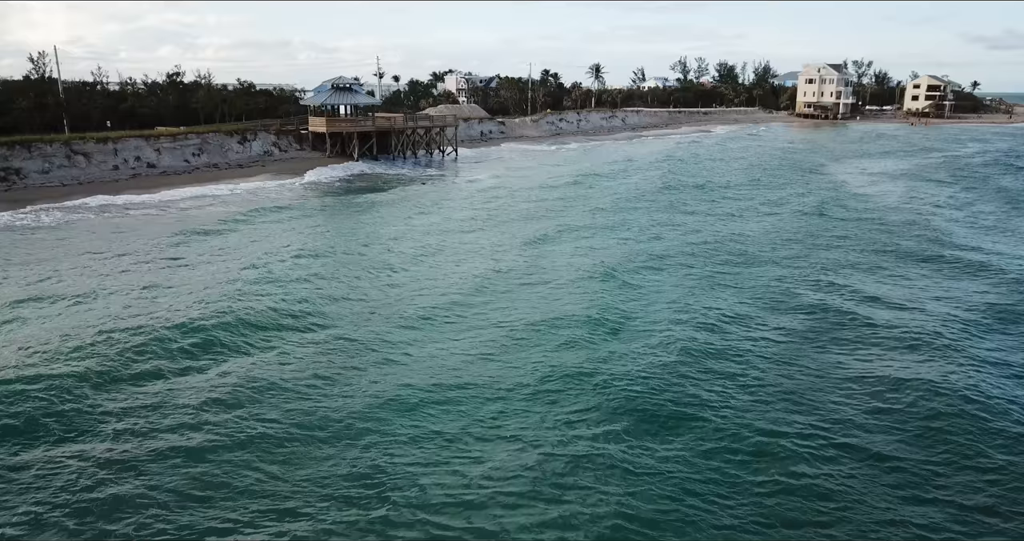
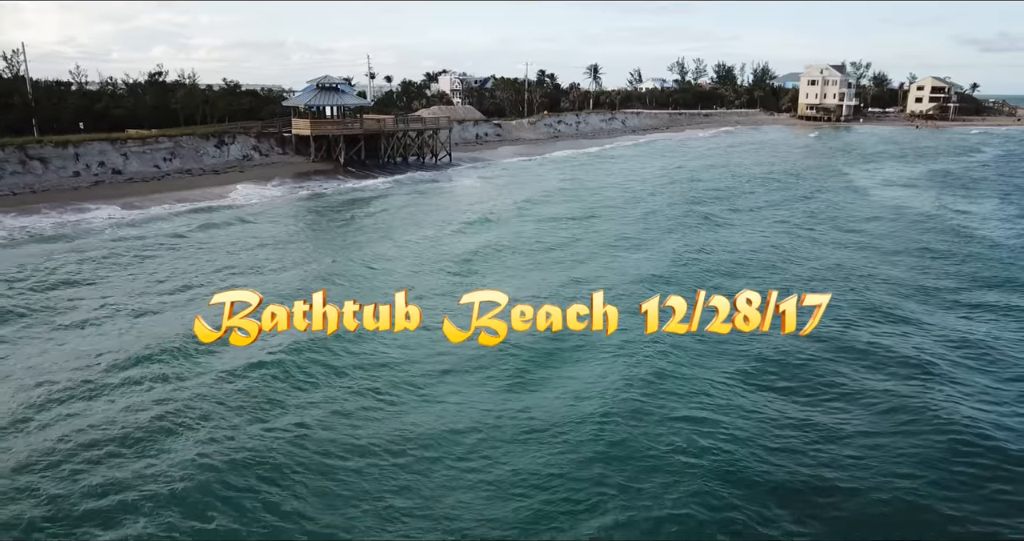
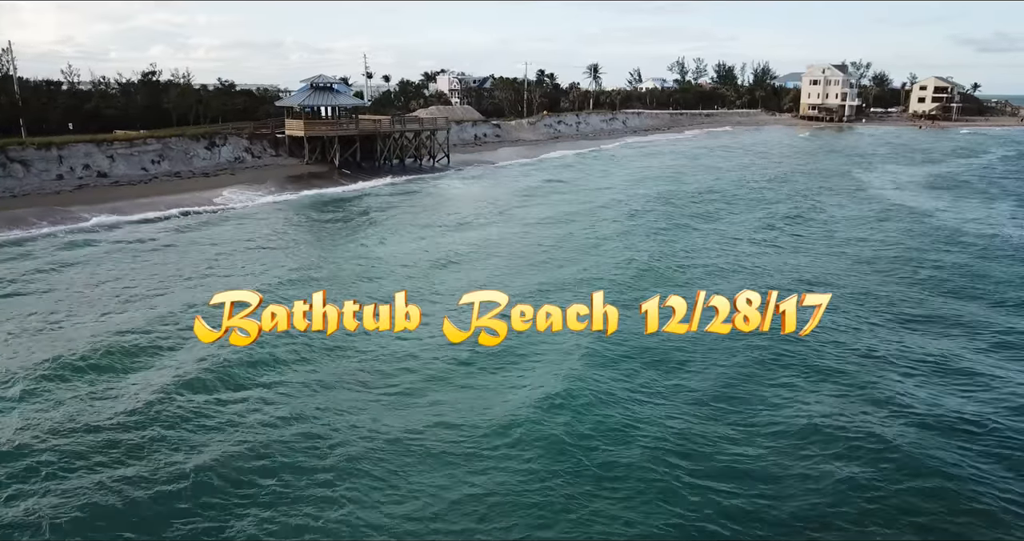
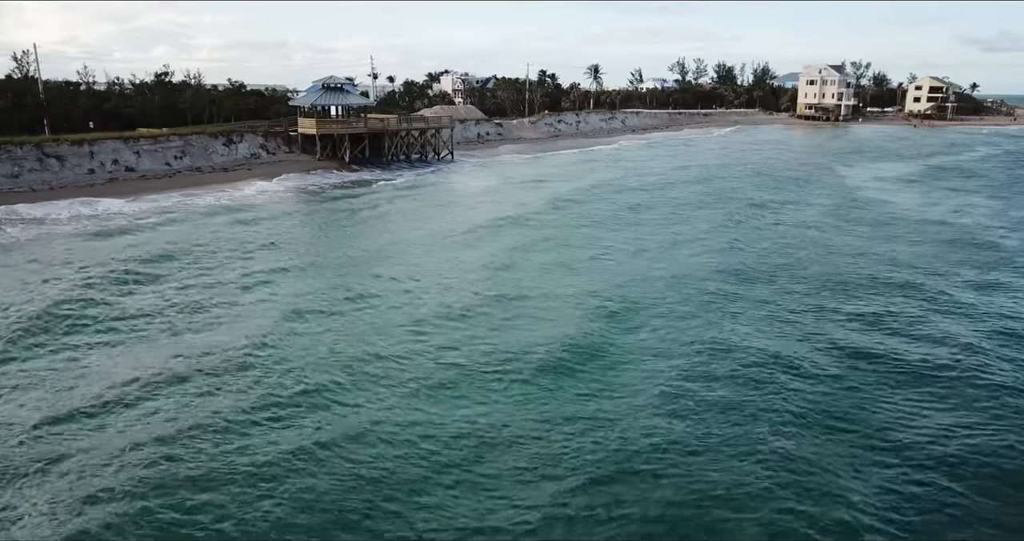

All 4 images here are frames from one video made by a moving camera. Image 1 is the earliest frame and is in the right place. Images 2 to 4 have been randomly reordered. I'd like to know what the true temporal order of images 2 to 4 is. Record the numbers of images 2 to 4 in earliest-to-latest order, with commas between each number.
4, 2, 3
